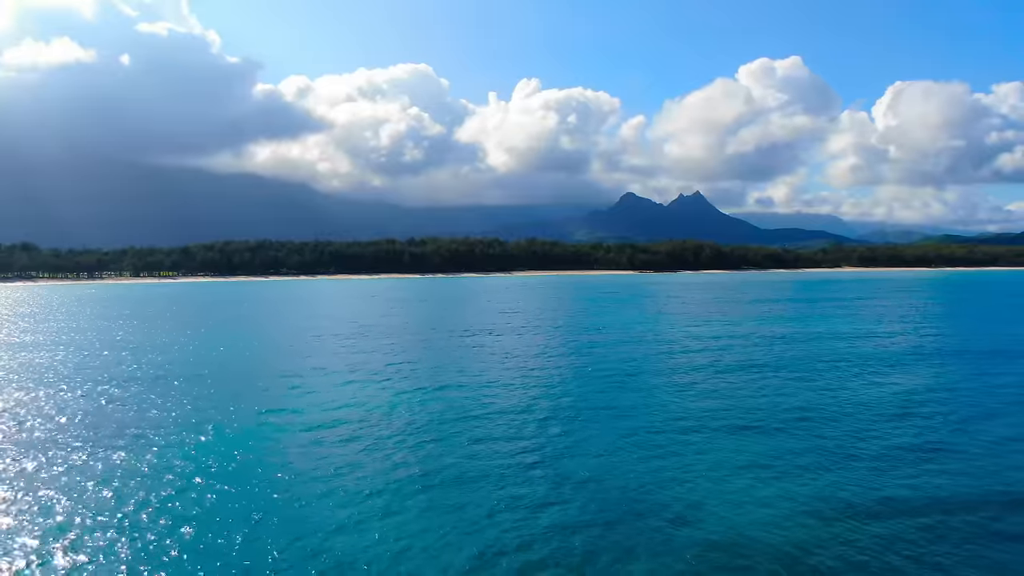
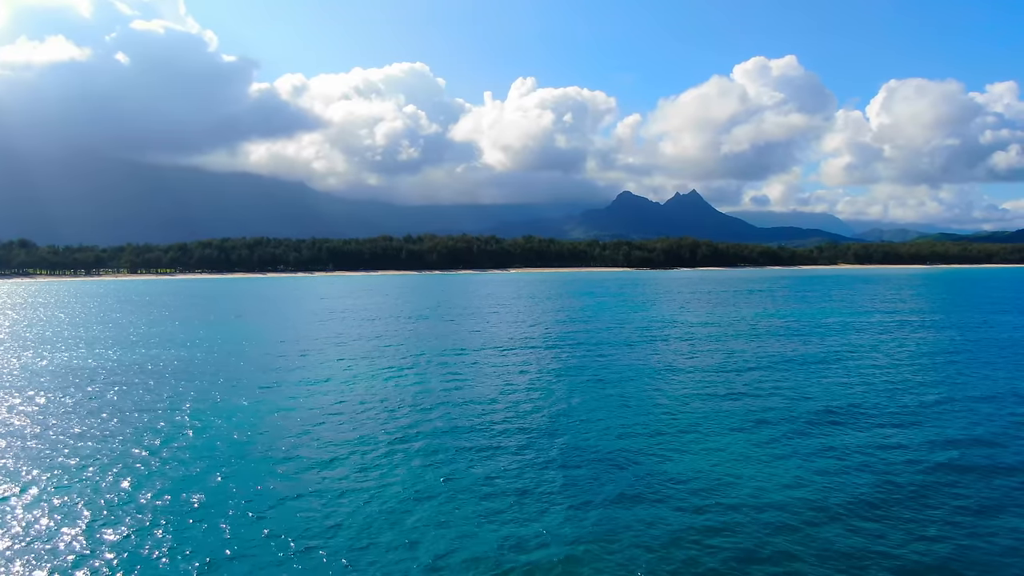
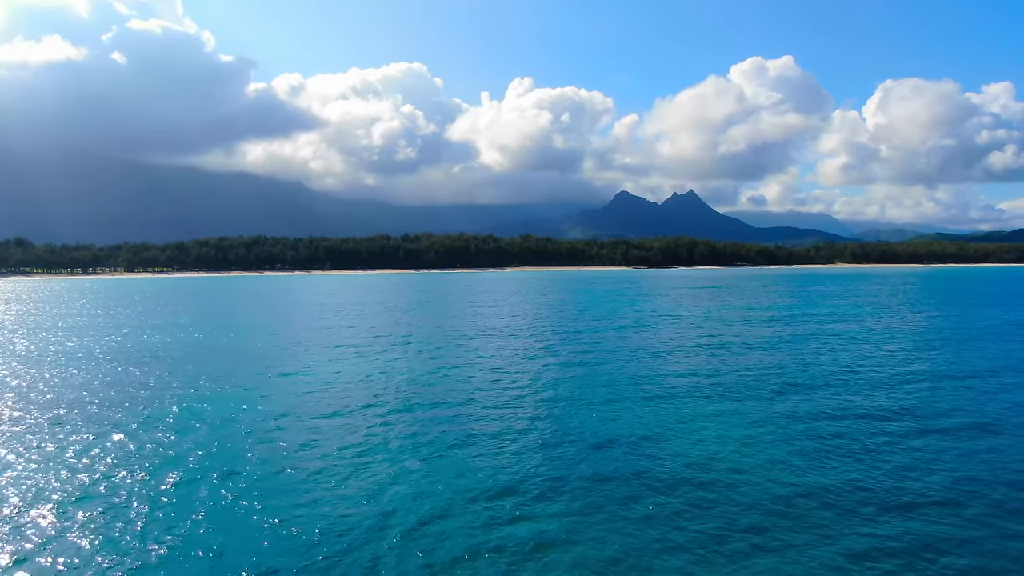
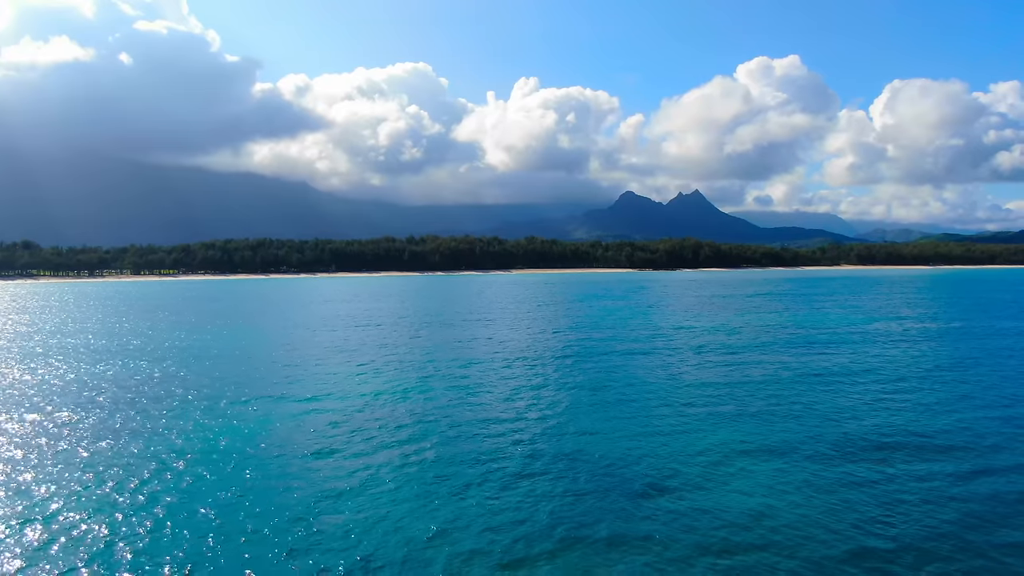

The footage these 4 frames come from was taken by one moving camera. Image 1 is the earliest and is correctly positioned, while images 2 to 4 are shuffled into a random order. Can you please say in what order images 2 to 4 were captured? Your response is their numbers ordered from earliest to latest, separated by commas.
4, 2, 3
